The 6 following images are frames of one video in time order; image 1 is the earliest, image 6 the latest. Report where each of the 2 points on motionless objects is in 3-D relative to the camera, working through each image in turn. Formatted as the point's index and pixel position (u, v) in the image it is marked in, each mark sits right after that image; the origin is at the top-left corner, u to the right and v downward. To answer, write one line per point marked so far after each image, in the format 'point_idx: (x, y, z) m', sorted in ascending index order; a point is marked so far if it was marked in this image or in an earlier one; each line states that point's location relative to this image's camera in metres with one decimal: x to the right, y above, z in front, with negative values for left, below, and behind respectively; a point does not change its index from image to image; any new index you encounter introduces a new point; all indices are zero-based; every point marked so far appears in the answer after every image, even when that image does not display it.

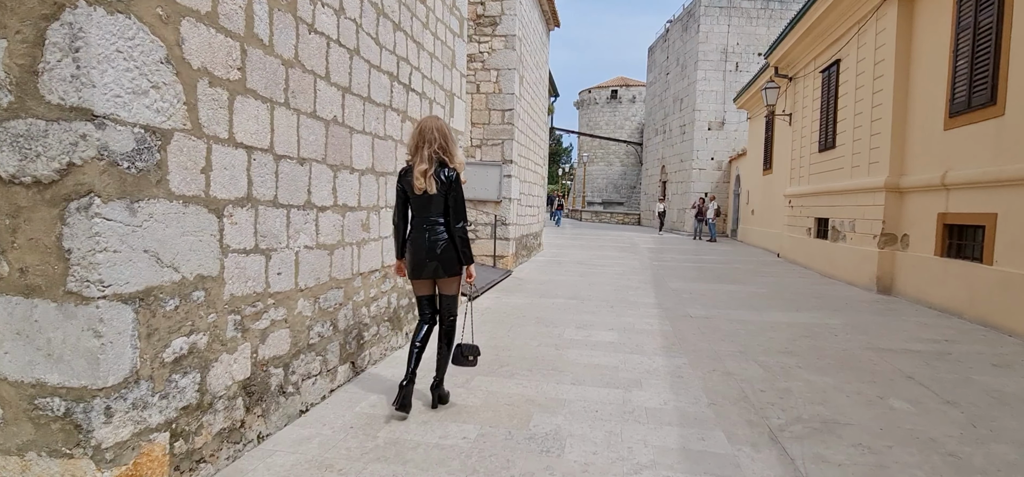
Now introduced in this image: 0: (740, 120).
0: (+7.5, +3.9, +18.9) m
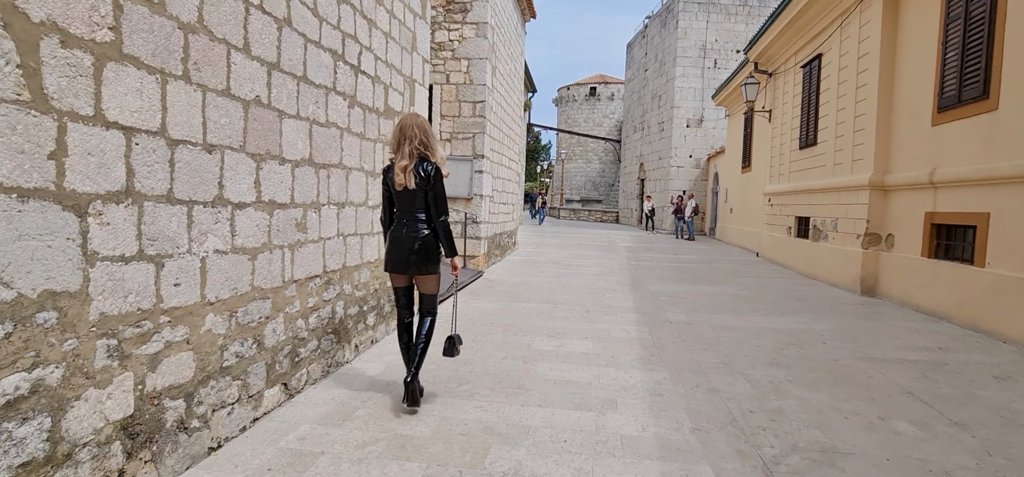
0: (+6.7, +3.9, +18.7) m
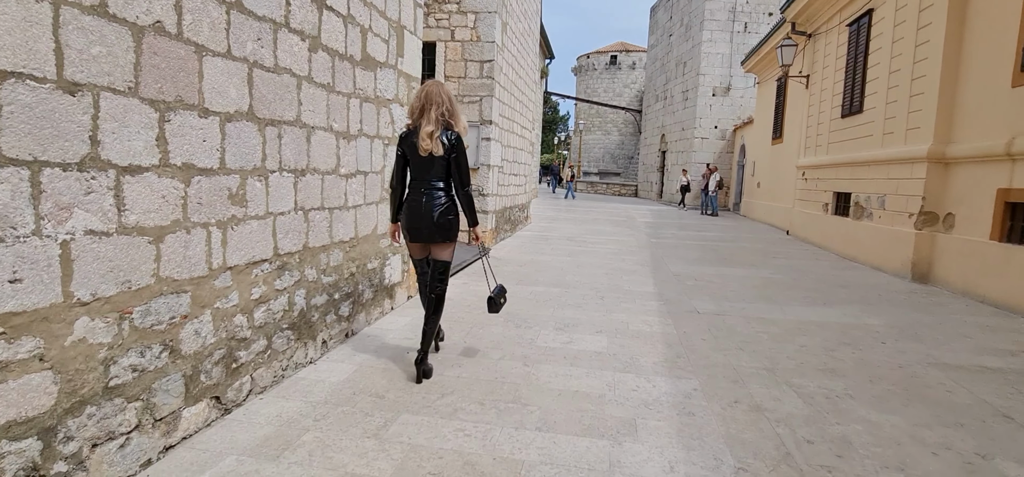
0: (+7.2, +4.7, +17.6) m
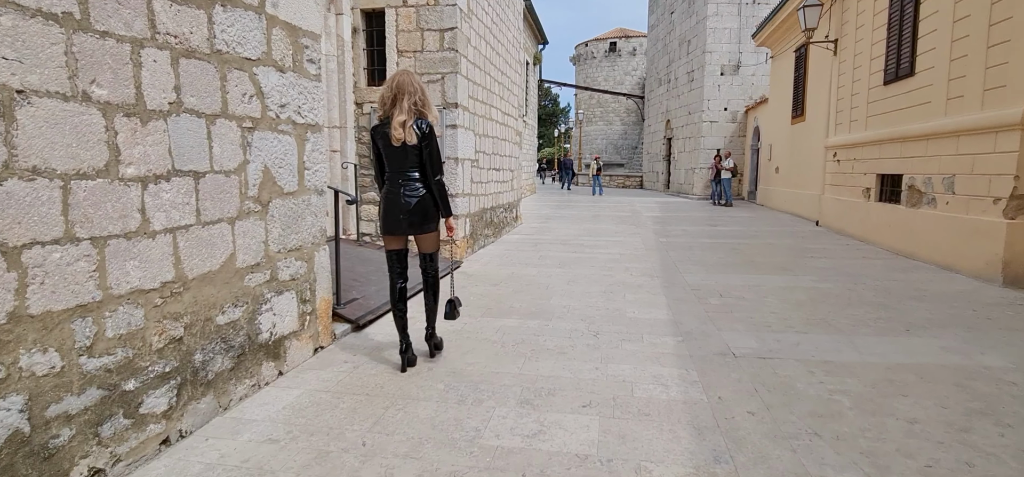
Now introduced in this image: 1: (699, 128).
0: (+6.9, +4.9, +16.1) m
1: (+5.4, +3.2, +16.6) m
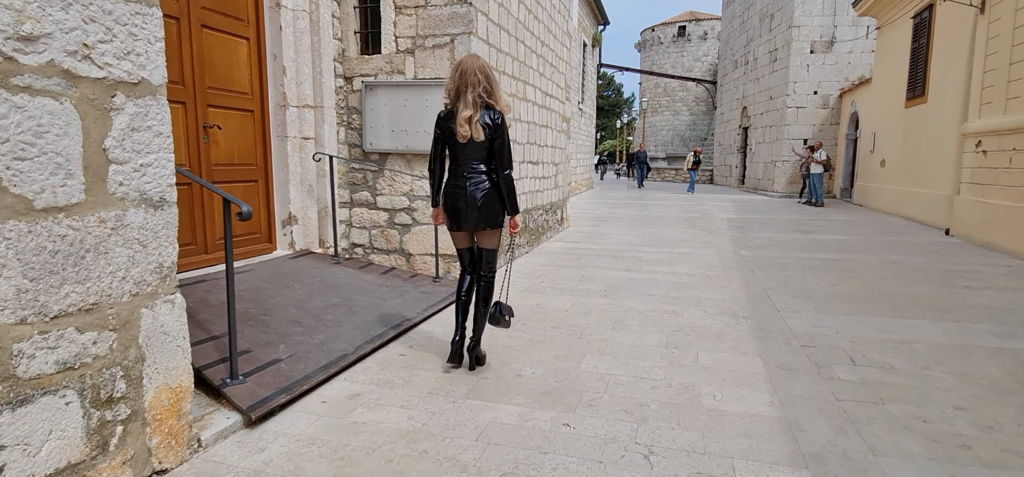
0: (+8.2, +4.8, +13.7) m
1: (+6.8, +3.1, +14.4) m
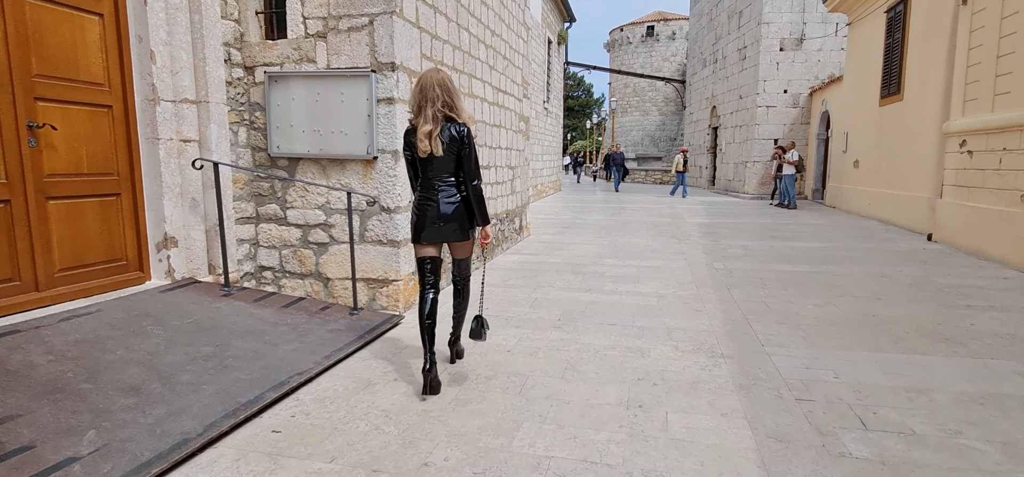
0: (+7.3, +4.8, +13.3) m
1: (+5.9, +3.0, +14.0) m
